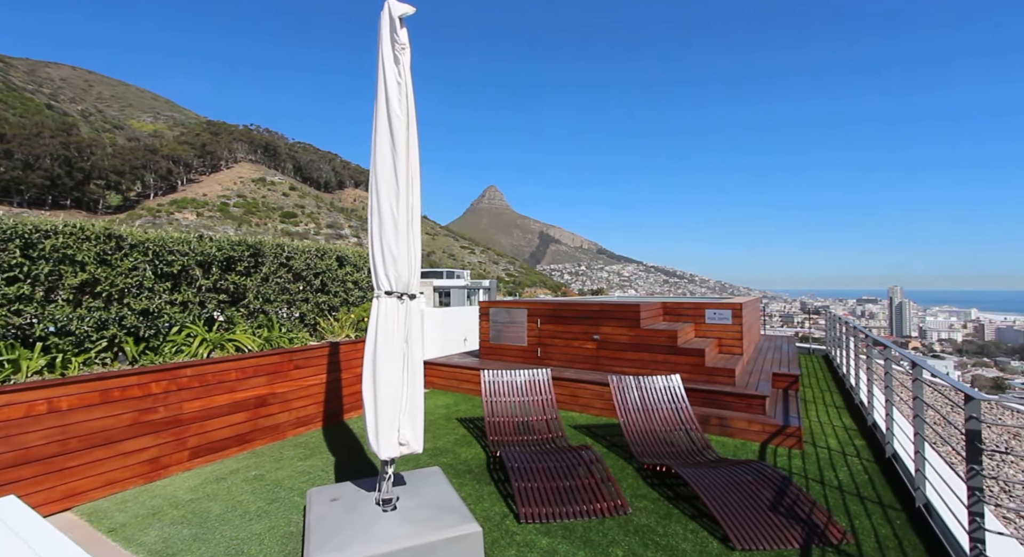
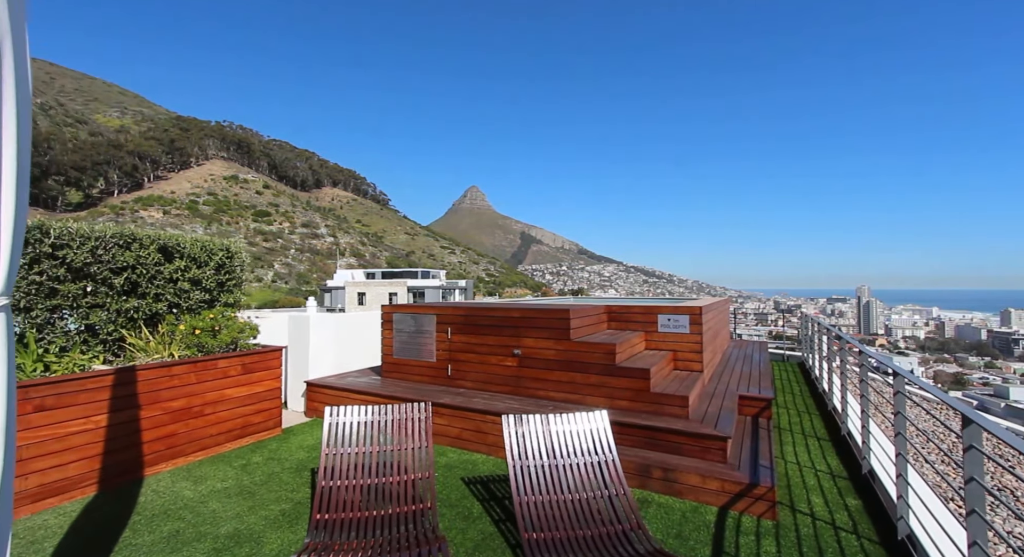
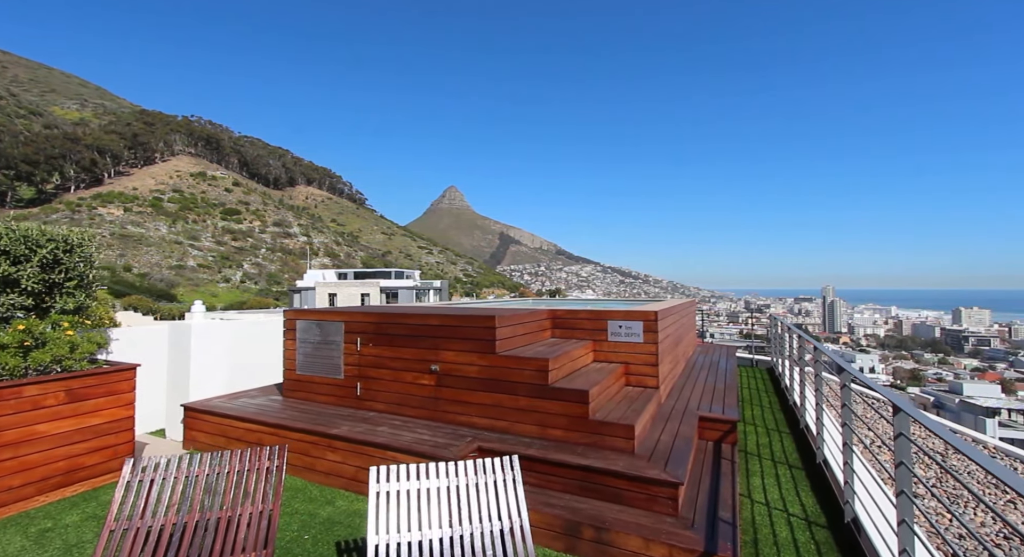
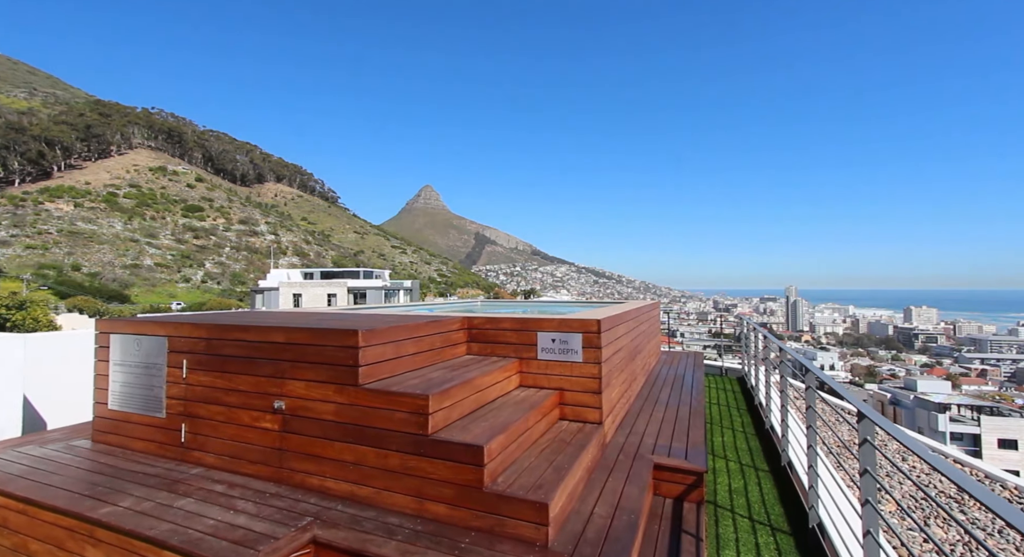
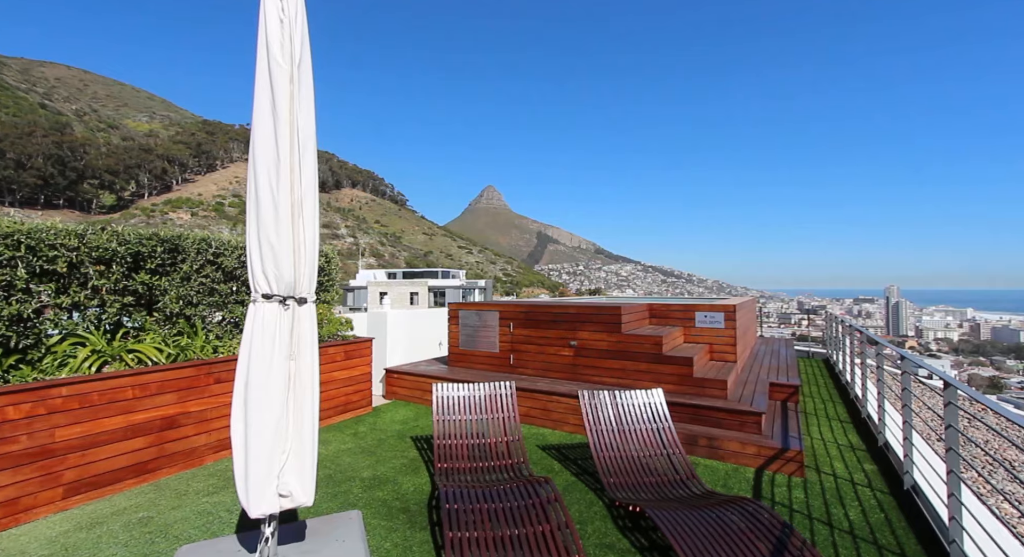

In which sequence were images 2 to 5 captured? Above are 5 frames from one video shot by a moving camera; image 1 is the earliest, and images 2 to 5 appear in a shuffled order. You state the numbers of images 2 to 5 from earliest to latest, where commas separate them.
5, 2, 3, 4
